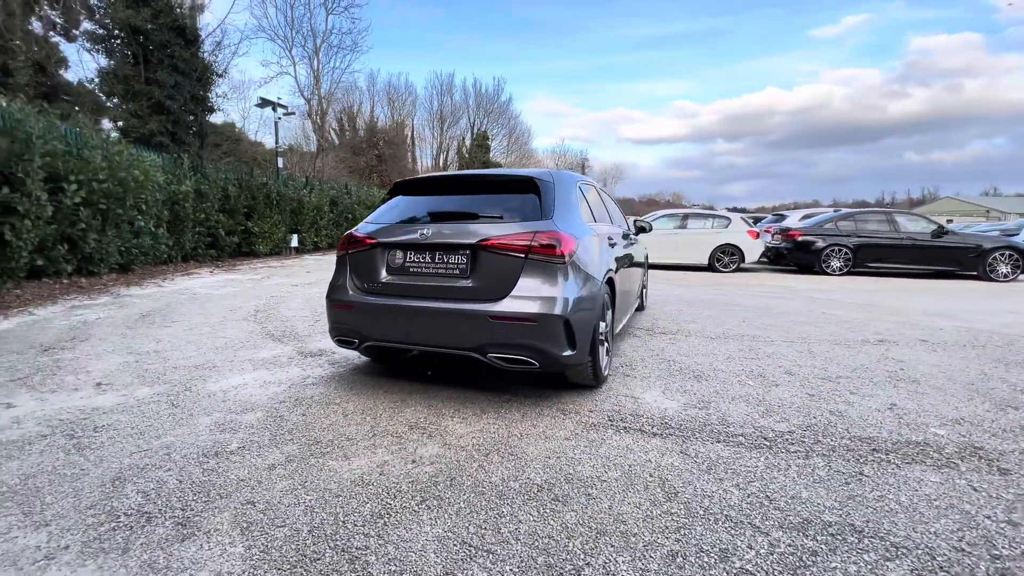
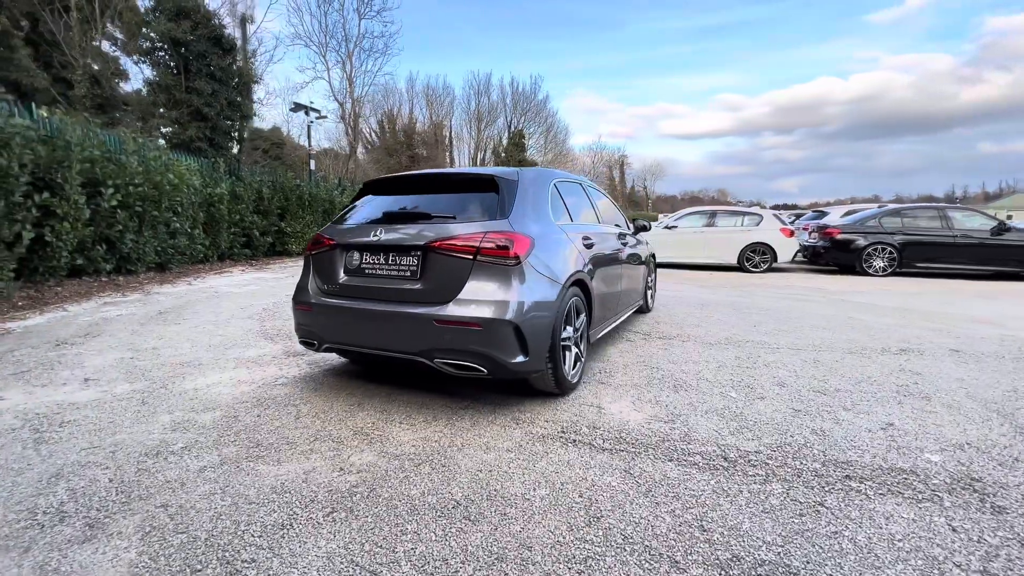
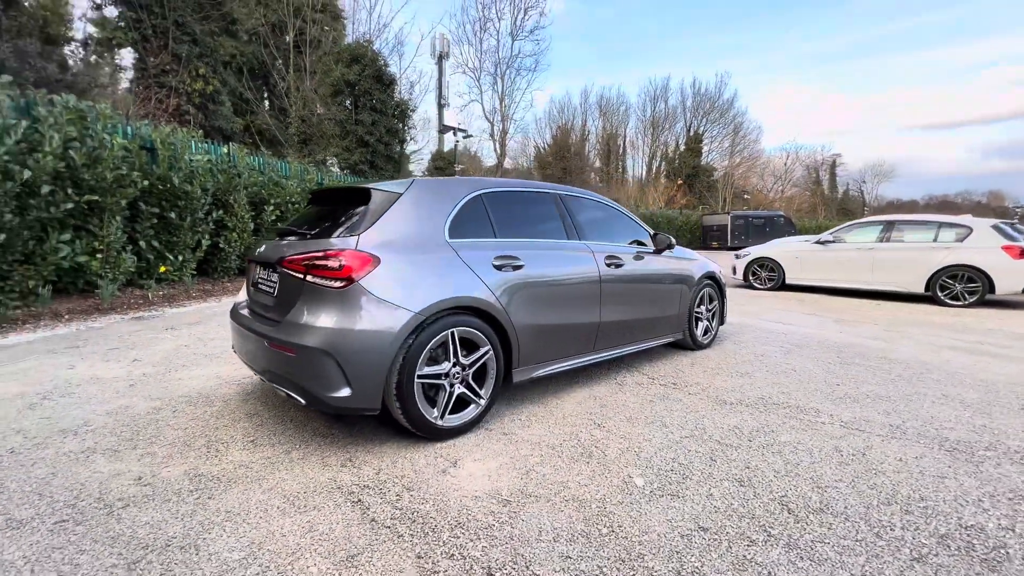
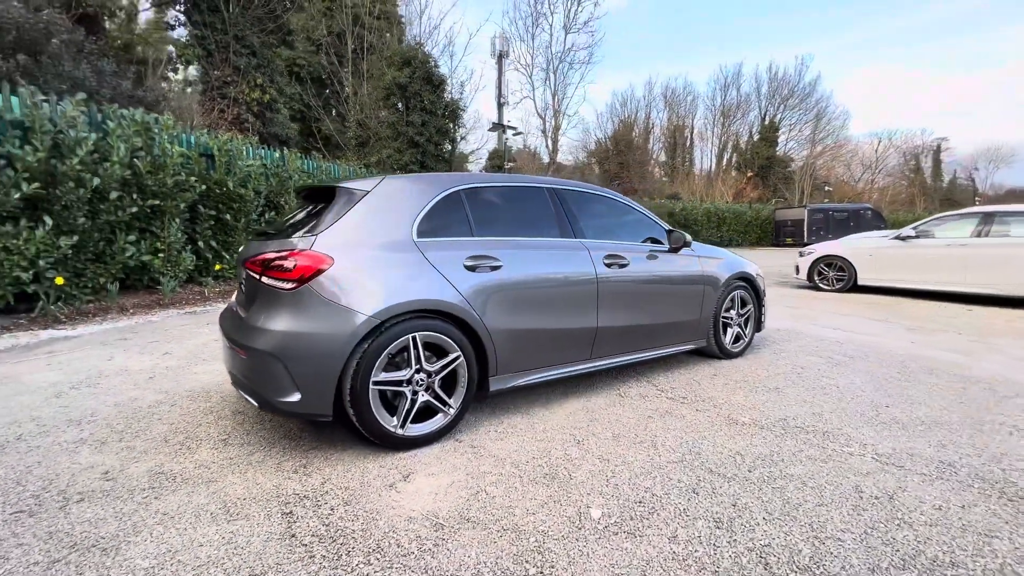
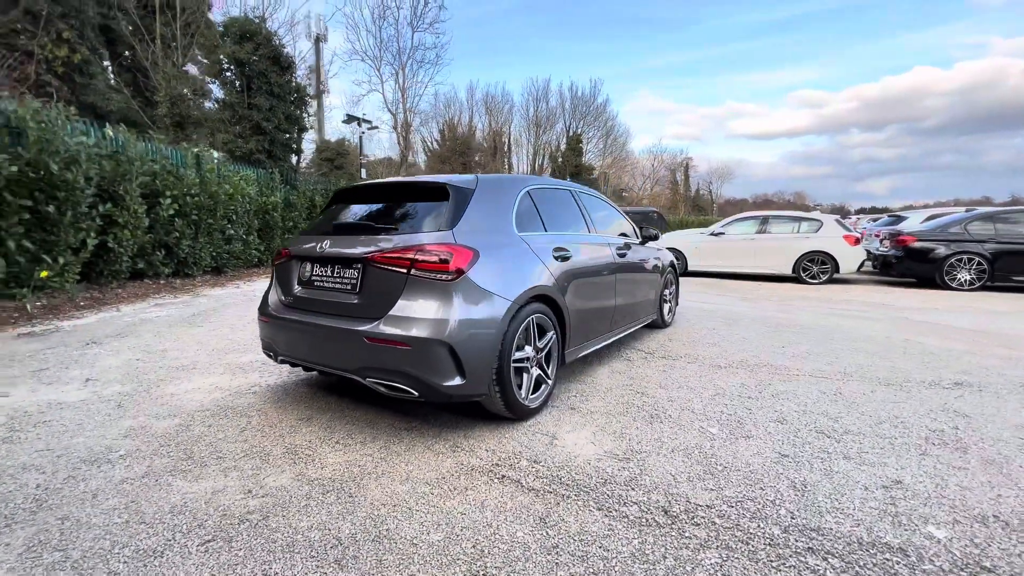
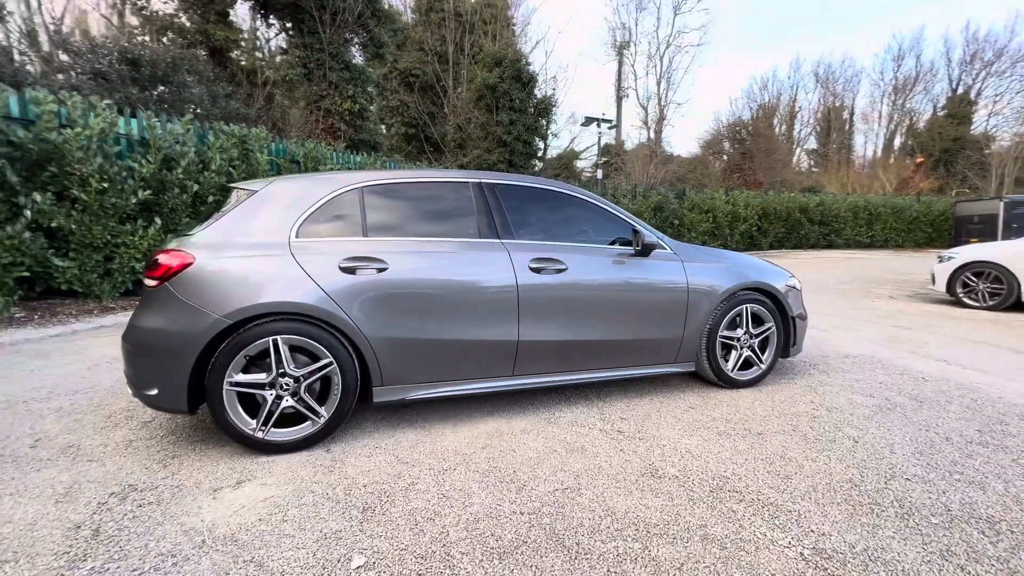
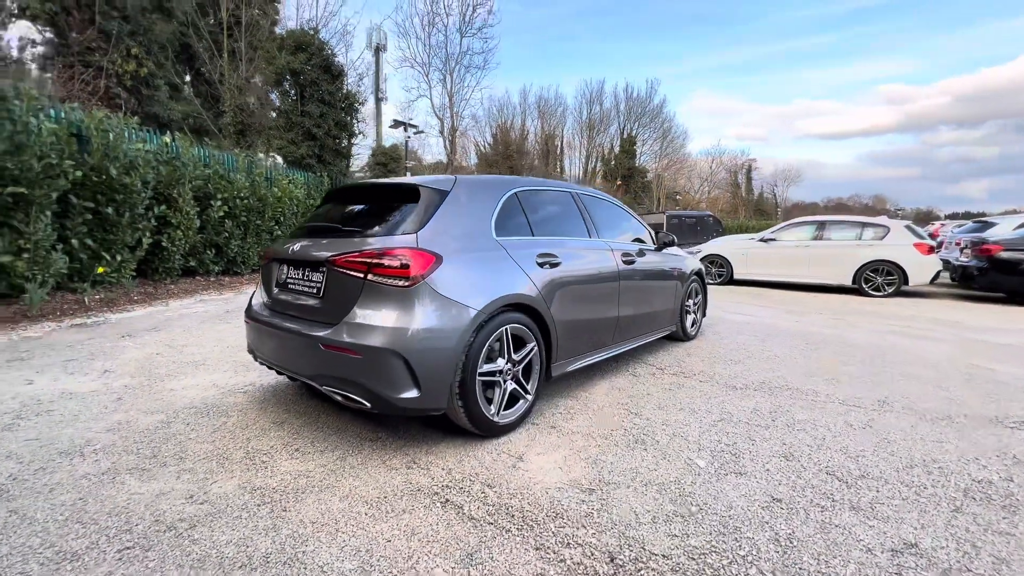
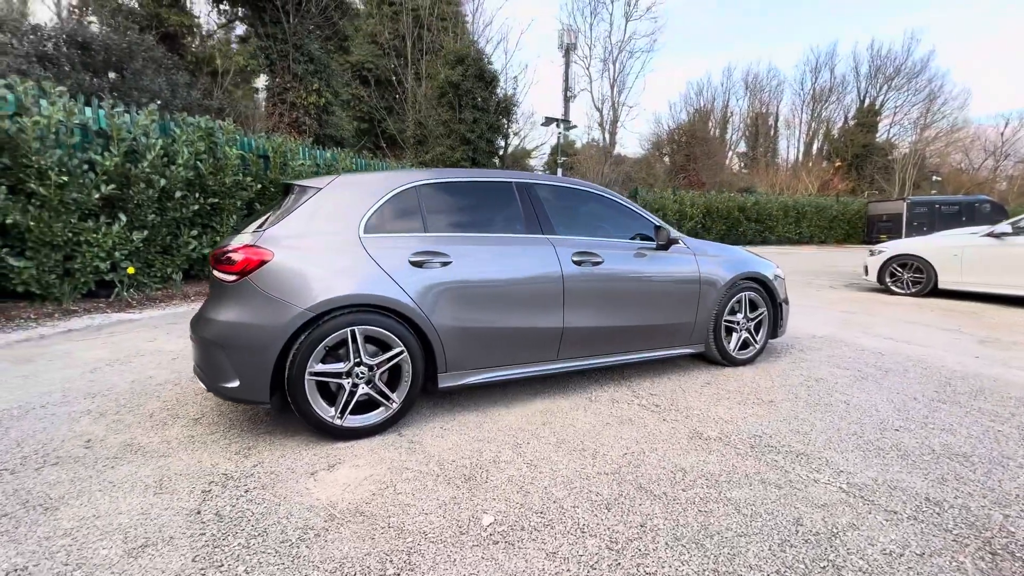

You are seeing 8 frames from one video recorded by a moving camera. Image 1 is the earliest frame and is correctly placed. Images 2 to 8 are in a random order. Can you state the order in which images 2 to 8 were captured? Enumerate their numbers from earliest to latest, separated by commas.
2, 5, 7, 3, 4, 8, 6
